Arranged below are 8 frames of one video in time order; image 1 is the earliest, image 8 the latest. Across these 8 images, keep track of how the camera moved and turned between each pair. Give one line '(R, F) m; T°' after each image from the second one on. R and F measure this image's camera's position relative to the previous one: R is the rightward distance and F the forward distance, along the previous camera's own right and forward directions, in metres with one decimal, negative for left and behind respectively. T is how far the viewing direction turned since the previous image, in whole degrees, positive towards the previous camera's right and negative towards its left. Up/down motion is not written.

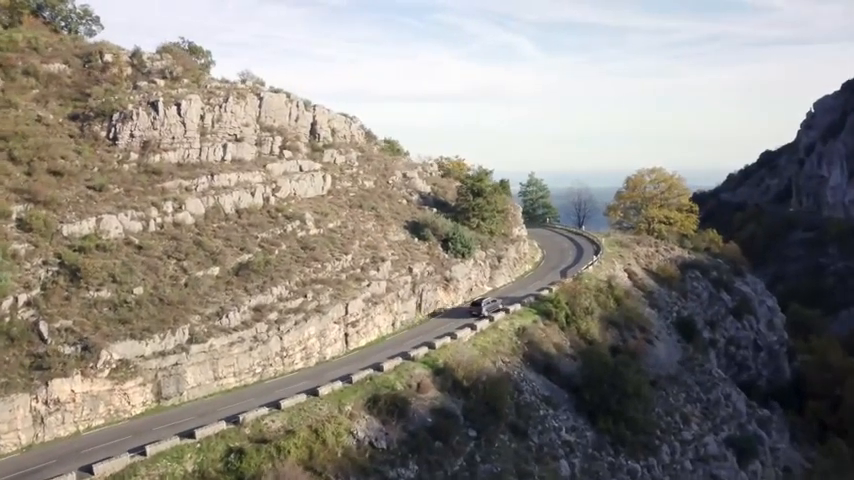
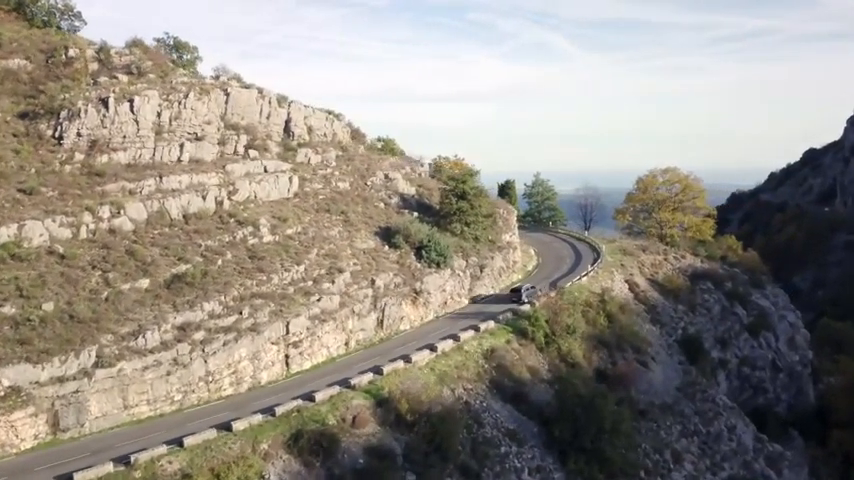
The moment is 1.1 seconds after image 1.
(+3.8, +3.7) m; -3°
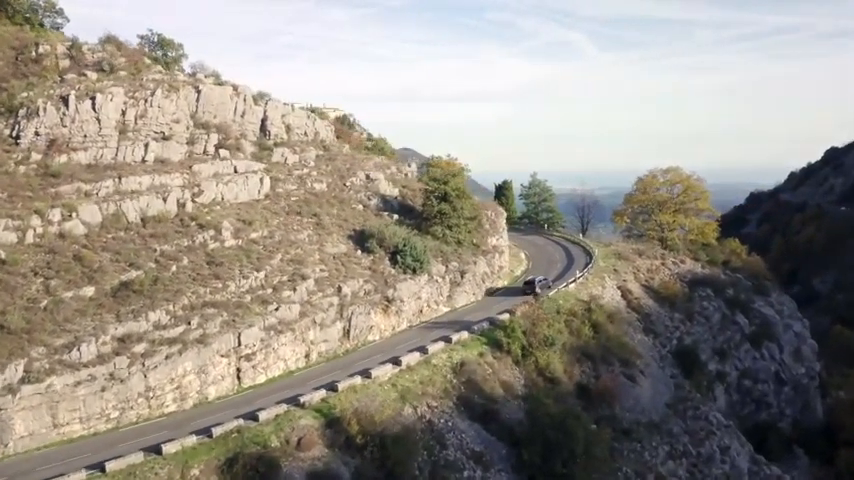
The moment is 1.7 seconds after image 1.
(+2.3, +2.1) m; -2°
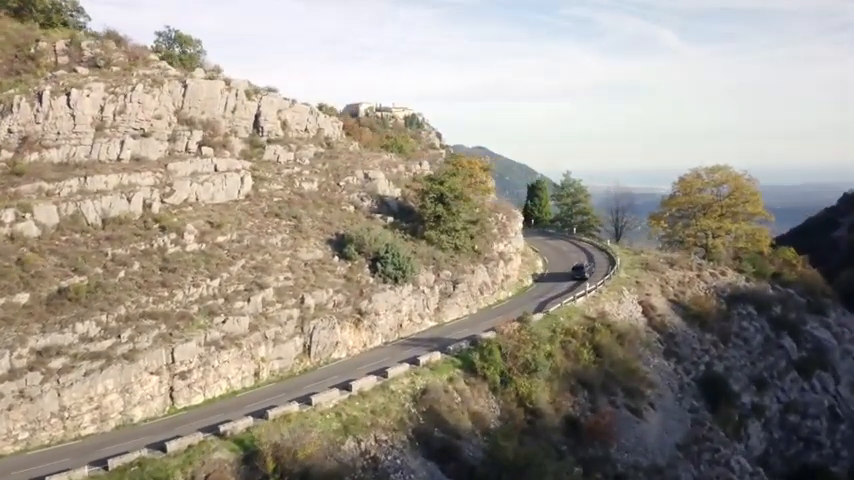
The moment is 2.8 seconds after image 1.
(+4.4, +3.8) m; -7°
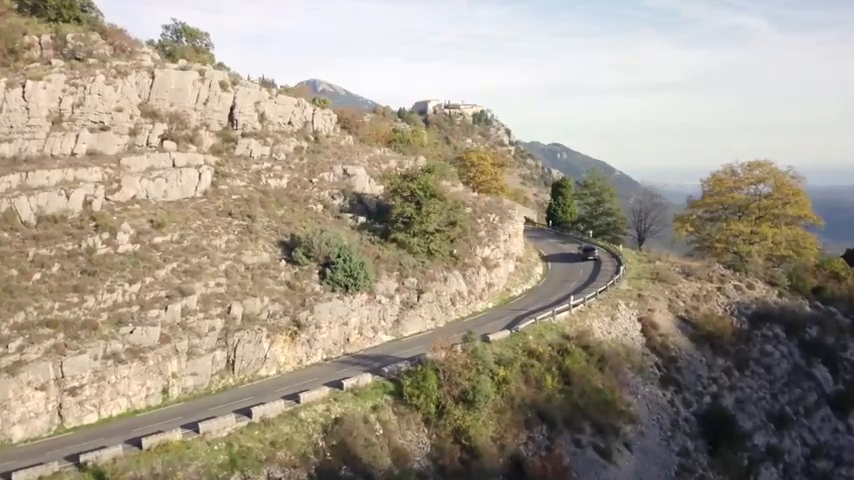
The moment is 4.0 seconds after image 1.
(+5.2, +3.9) m; -7°
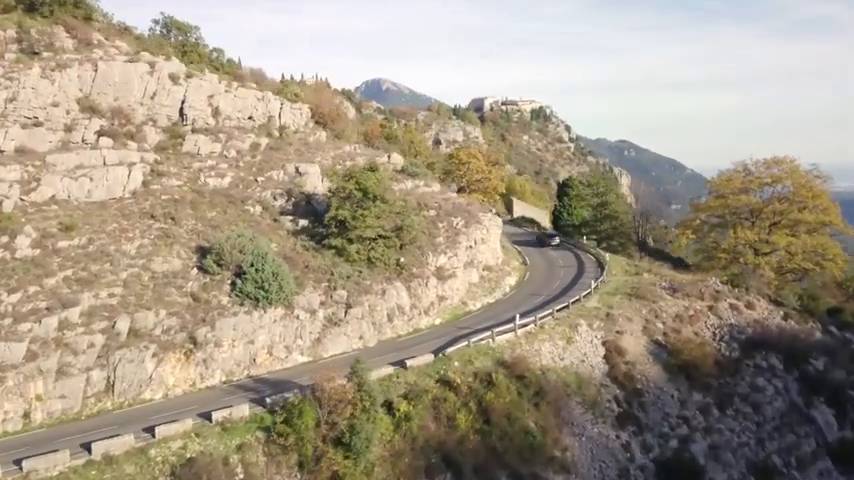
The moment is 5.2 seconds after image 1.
(+5.5, +3.8) m; -6°
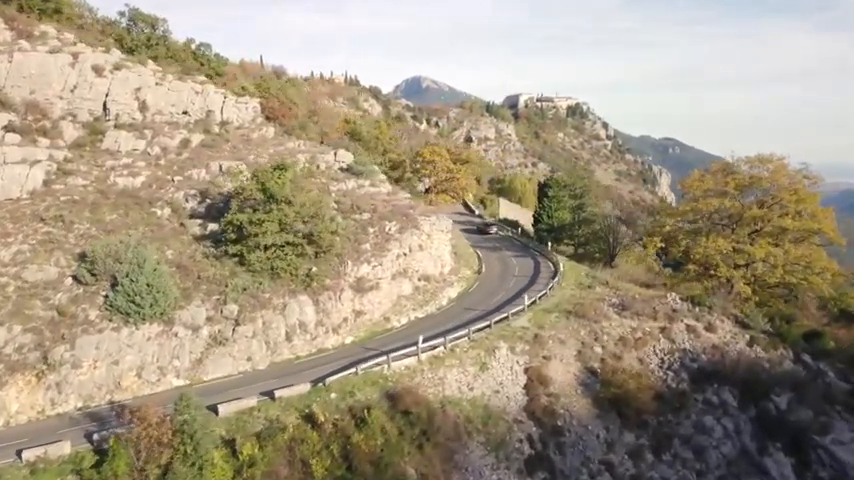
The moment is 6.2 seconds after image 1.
(+5.1, +3.4) m; -4°
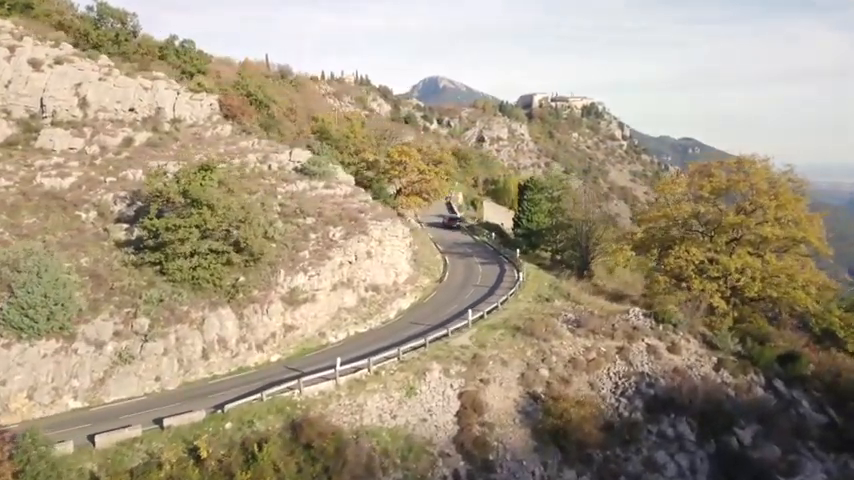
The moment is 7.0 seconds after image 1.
(+3.0, +2.3) m; -1°
